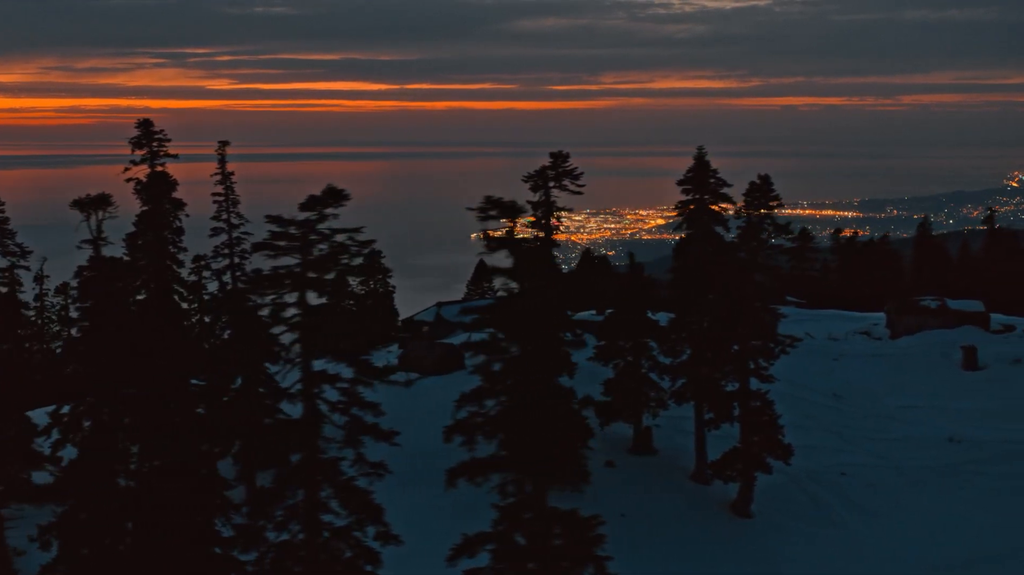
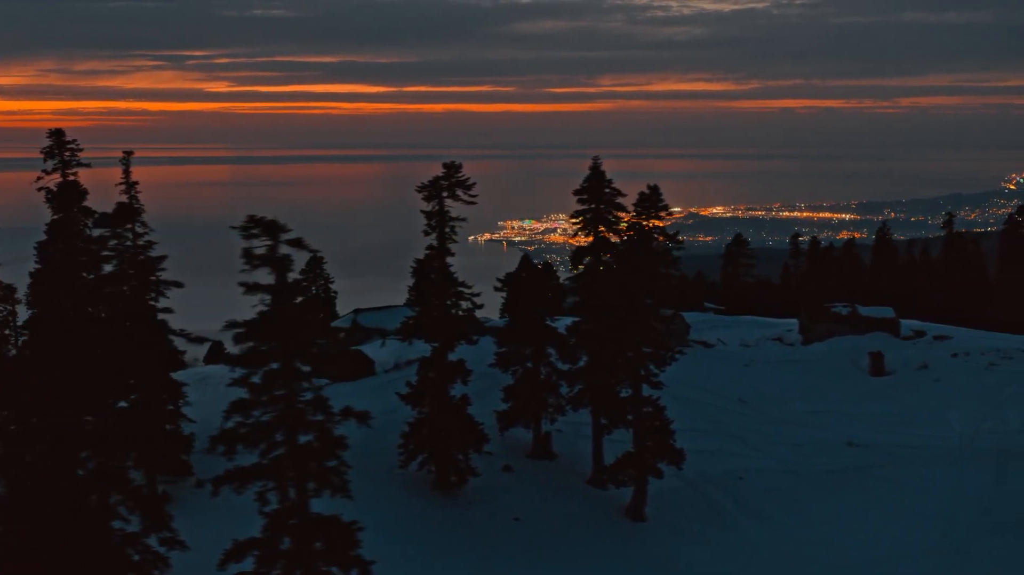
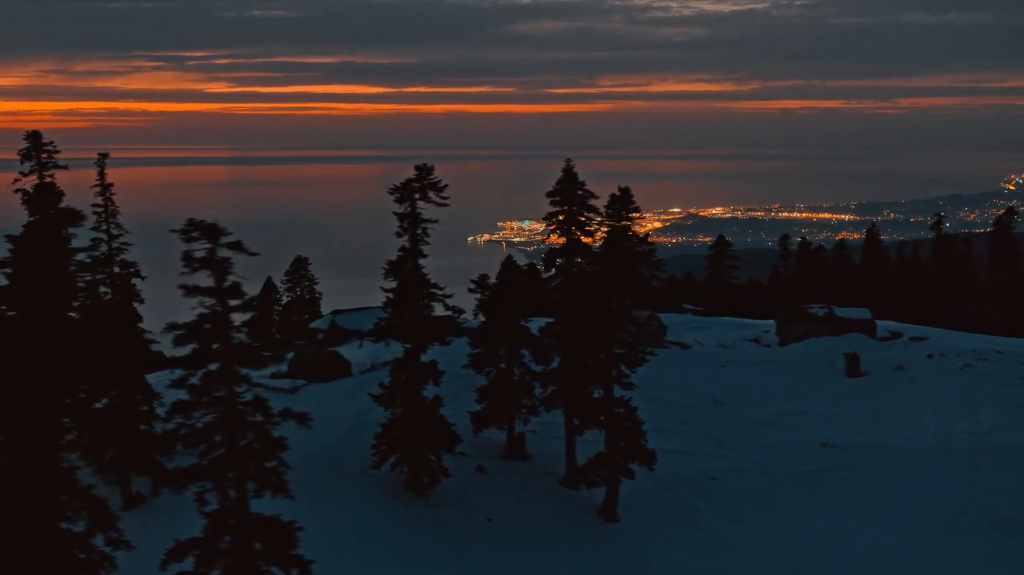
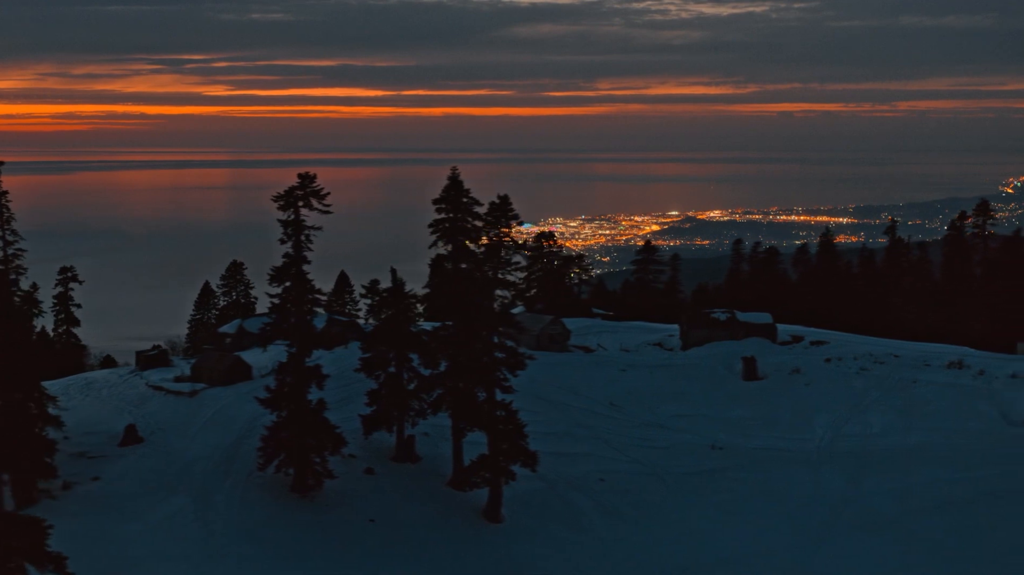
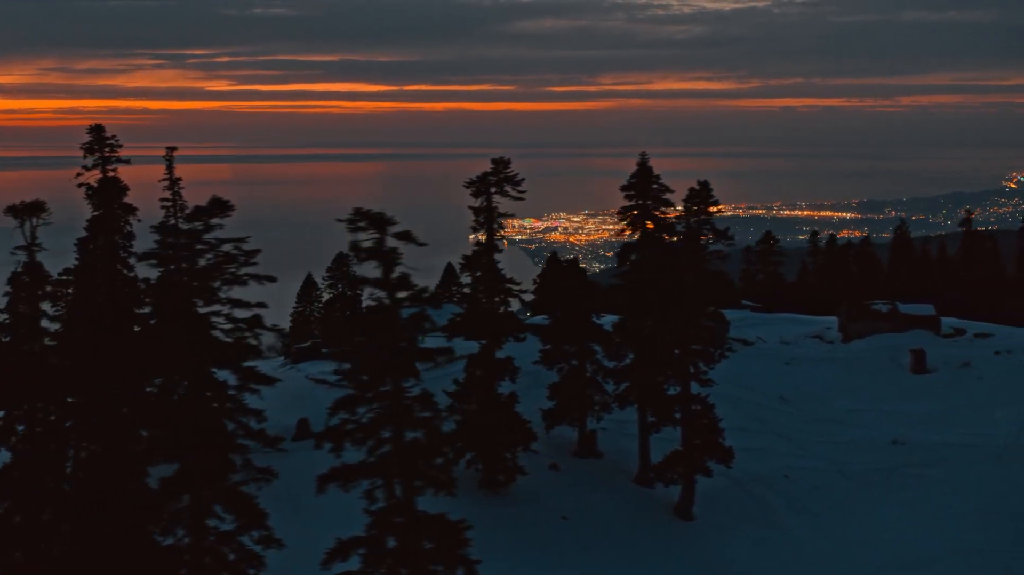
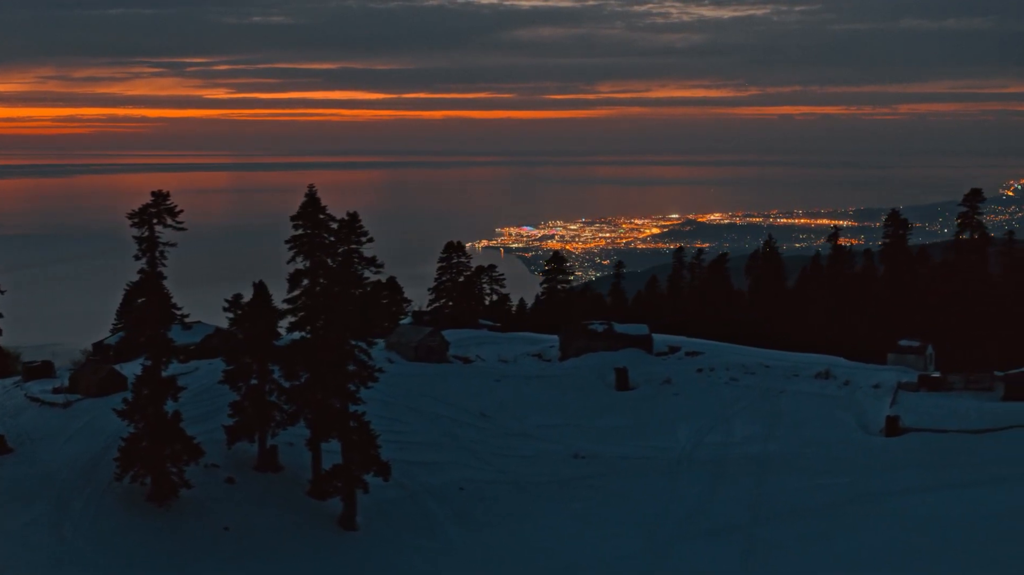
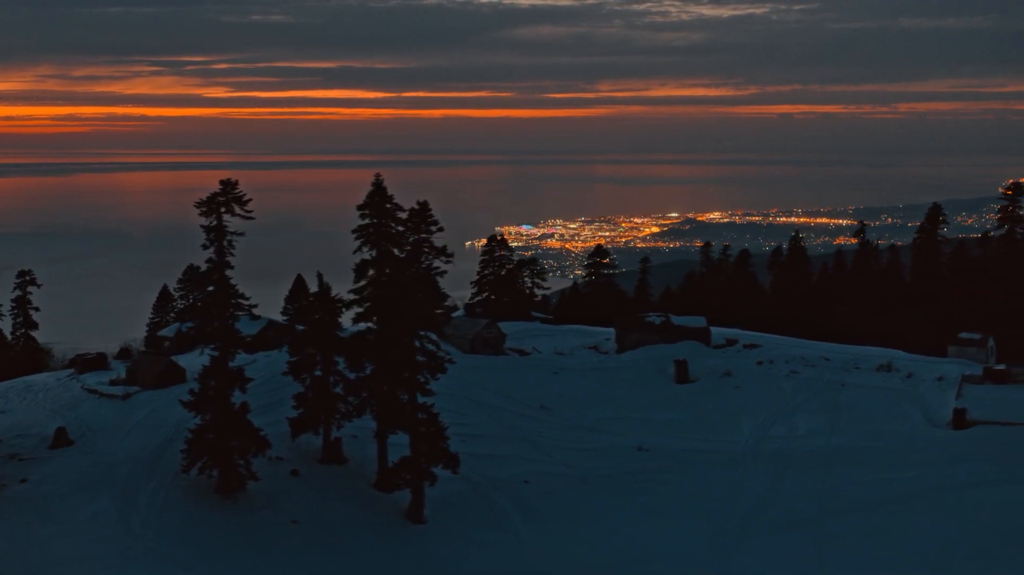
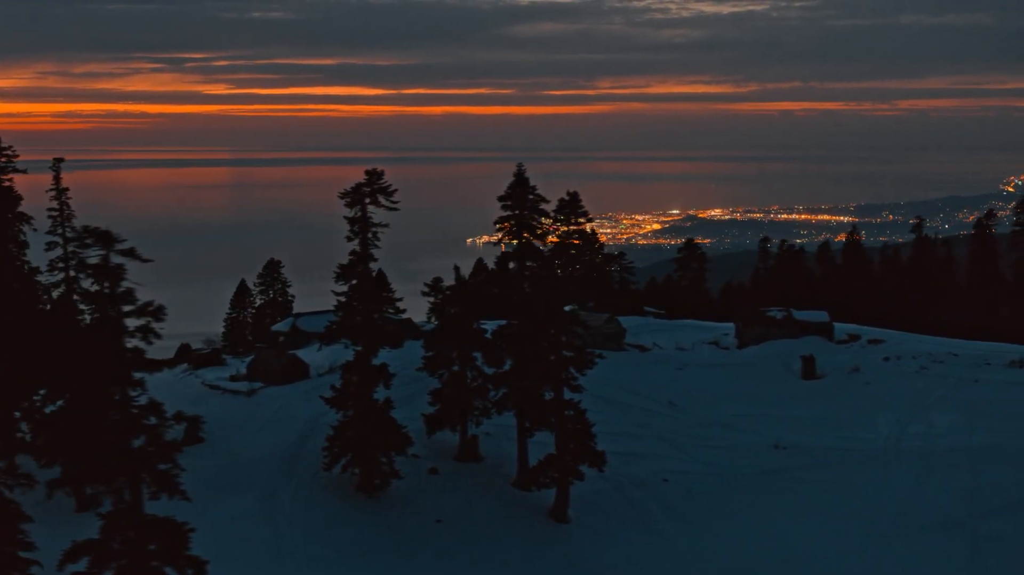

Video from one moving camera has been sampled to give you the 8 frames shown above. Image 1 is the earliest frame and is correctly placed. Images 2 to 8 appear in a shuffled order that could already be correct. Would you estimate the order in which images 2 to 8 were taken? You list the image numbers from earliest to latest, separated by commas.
5, 2, 3, 8, 4, 7, 6
